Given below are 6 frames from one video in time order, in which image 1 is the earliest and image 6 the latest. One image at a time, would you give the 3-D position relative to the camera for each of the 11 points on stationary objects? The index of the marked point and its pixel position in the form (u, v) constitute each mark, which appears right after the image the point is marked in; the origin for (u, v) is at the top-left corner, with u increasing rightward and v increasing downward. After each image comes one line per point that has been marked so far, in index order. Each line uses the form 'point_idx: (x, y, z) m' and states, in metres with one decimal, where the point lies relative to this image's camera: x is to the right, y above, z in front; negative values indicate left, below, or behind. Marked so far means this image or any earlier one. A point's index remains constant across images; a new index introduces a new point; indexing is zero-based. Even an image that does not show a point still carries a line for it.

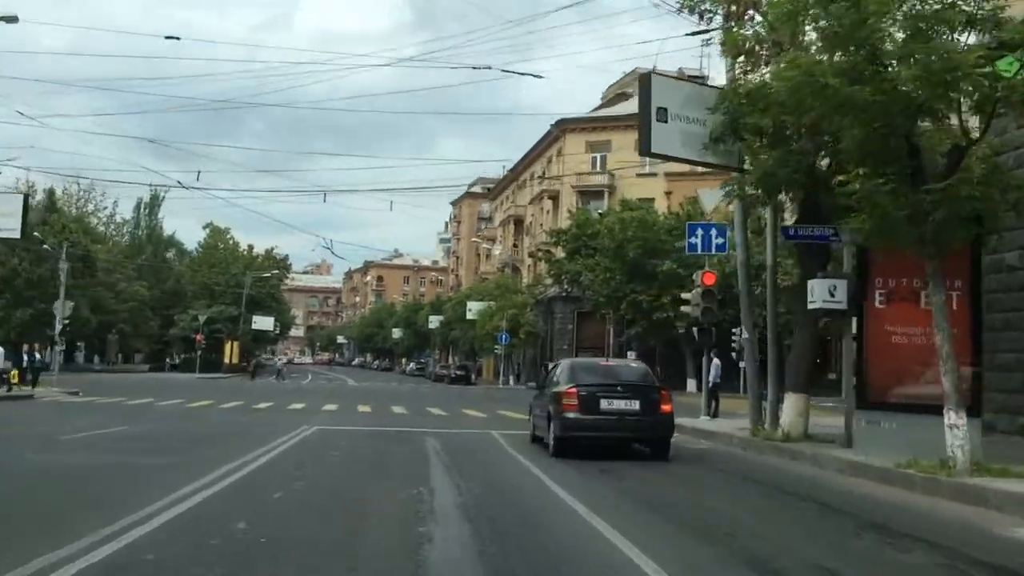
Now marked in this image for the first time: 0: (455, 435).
0: (-1.1, -3.1, +19.5) m
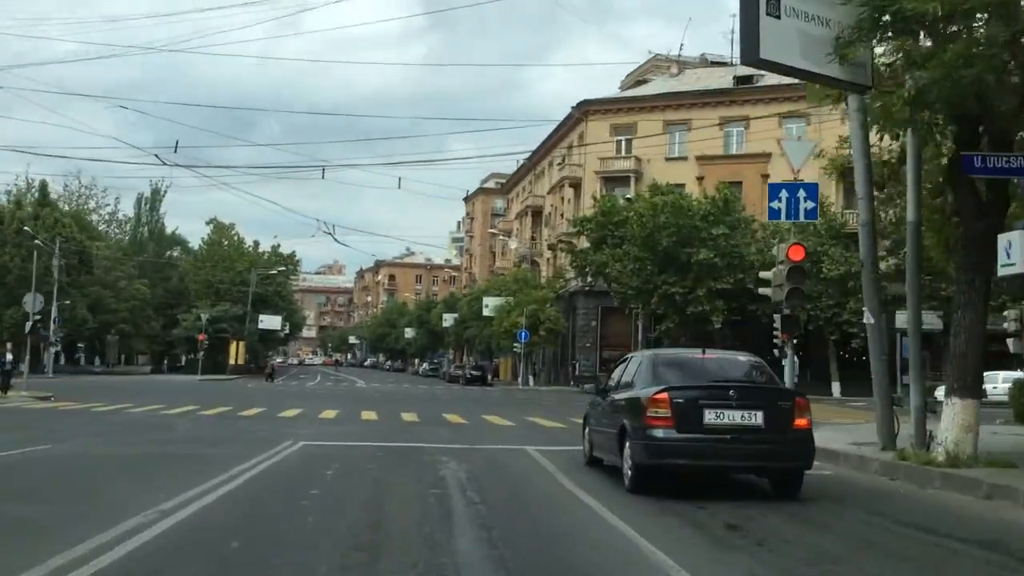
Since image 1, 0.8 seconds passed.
0: (-0.5, -2.7, +15.2) m
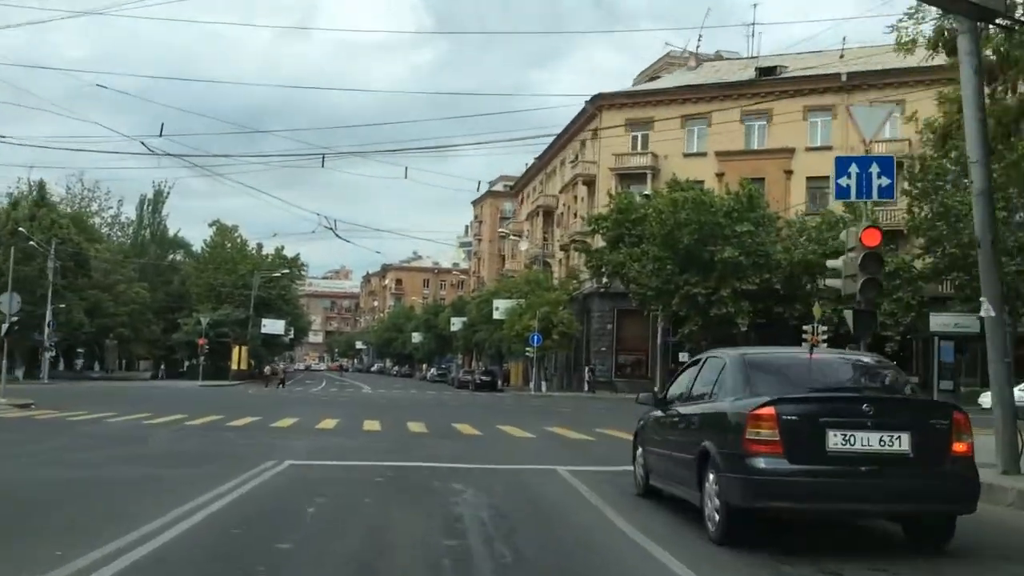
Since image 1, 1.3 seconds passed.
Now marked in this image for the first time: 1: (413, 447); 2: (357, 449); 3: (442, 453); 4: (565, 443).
0: (-0.1, -2.5, +12.7) m
1: (-1.8, -2.8, +16.6) m
2: (-2.7, -2.8, +15.9) m
3: (-1.3, -2.8, +16.0) m
4: (+1.0, -3.0, +18.3) m
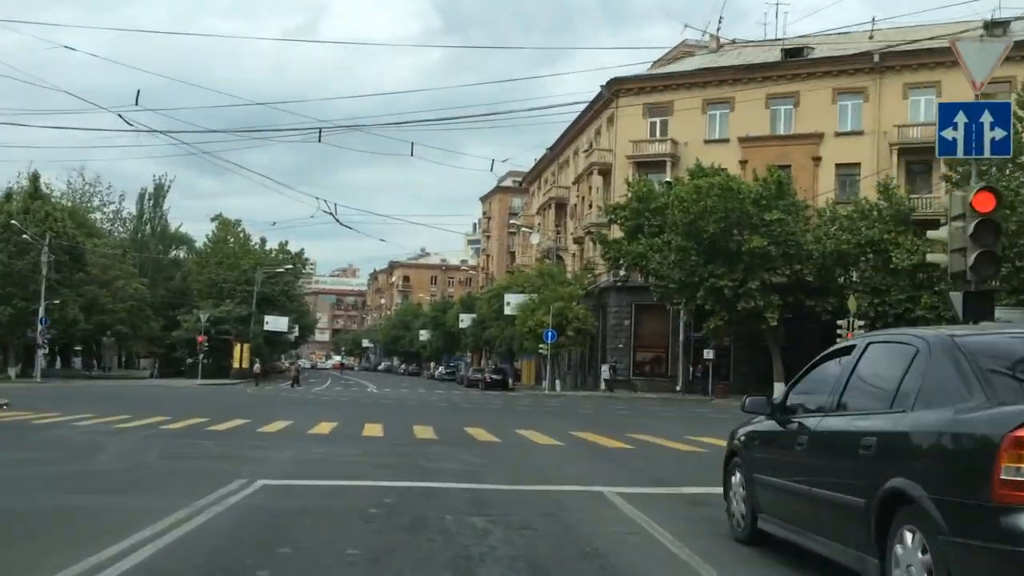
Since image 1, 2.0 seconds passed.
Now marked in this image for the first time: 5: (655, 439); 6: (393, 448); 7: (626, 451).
0: (+0.3, -2.2, +9.9) m
1: (-1.4, -2.5, +13.9) m
2: (-2.3, -2.5, +13.2) m
3: (-0.9, -2.5, +13.3) m
4: (+1.4, -2.7, +15.5) m
5: (+2.8, -3.0, +18.4) m
6: (-2.0, -2.6, +15.2) m
7: (+1.9, -2.8, +15.7) m
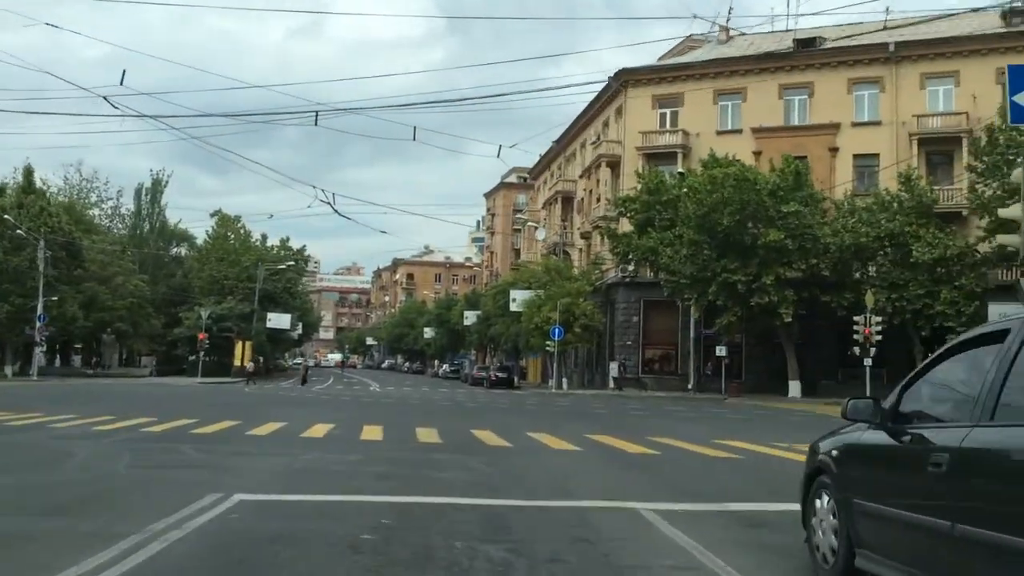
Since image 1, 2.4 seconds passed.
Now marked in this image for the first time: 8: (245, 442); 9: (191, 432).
0: (+0.4, -2.1, +8.5) m
1: (-1.3, -2.4, +12.4) m
2: (-2.2, -2.3, +11.8) m
3: (-0.7, -2.3, +11.9) m
4: (+1.6, -2.6, +14.1) m
5: (+3.0, -2.8, +16.9) m
6: (-1.8, -2.5, +13.8) m
7: (+2.1, -2.6, +14.2) m
8: (-4.3, -2.6, +15.2) m
9: (-5.9, -2.7, +17.1) m
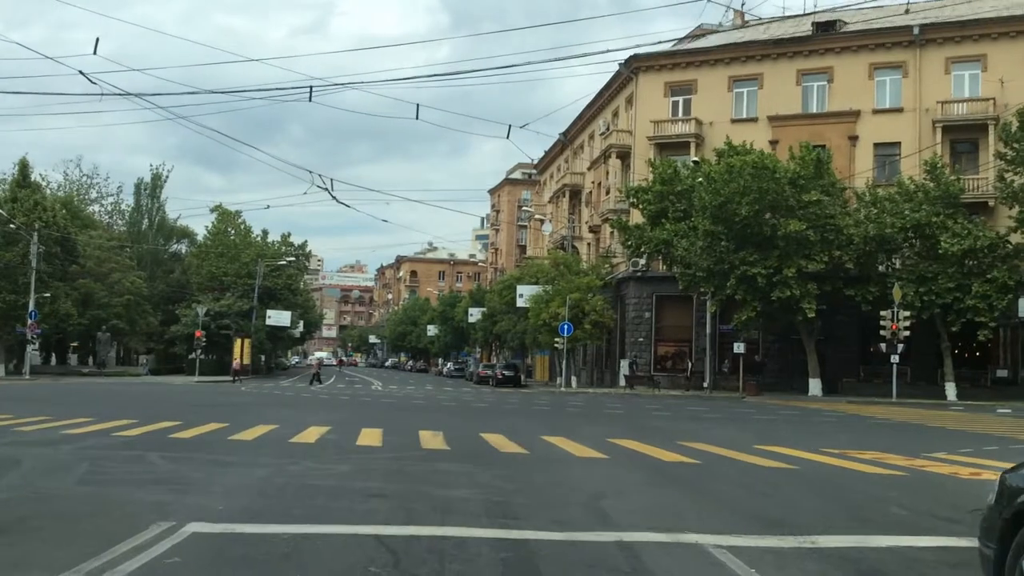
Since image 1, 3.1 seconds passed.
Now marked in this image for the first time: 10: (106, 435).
0: (+0.6, -1.9, +6.6) m
1: (-1.0, -2.2, +10.6) m
2: (-1.9, -2.1, +9.9) m
3: (-0.5, -2.1, +10.0) m
4: (+1.8, -2.3, +12.2) m
5: (+3.3, -2.6, +15.0) m
6: (-1.6, -2.3, +11.9) m
7: (+2.4, -2.4, +12.4) m
8: (-4.1, -2.3, +13.3) m
9: (-5.6, -2.5, +15.2) m
10: (-6.8, -2.5, +15.6) m
